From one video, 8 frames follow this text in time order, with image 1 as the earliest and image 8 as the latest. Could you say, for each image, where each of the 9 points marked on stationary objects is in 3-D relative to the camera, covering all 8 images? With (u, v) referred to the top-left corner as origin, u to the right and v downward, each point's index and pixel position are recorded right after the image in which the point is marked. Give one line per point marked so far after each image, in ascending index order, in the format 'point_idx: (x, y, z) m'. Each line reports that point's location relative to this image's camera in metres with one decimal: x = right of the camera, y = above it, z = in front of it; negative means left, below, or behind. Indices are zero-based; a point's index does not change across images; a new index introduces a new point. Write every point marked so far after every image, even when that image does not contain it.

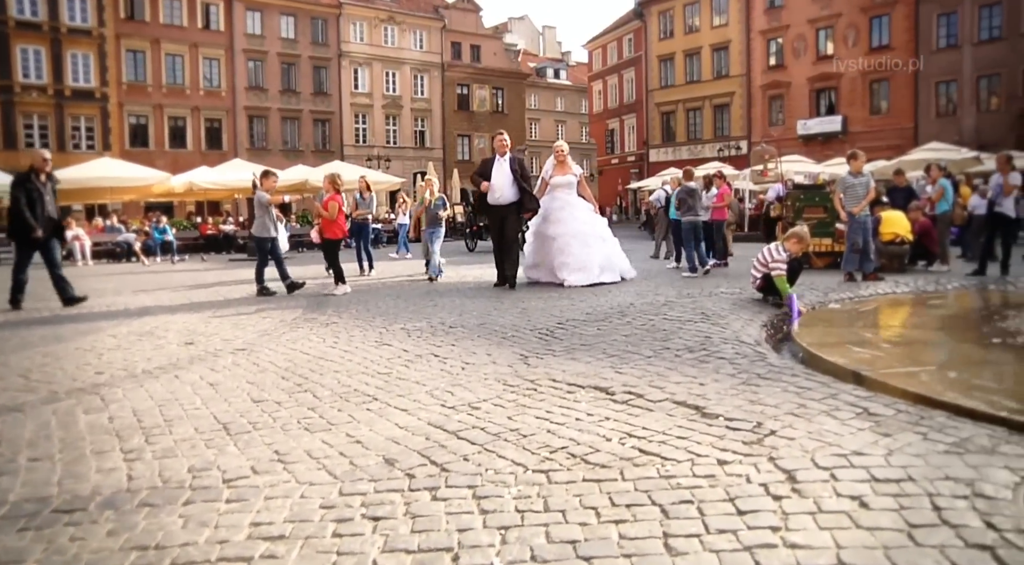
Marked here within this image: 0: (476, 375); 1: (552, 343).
0: (-0.3, -0.7, +5.4) m
1: (+0.3, -0.5, +6.1) m
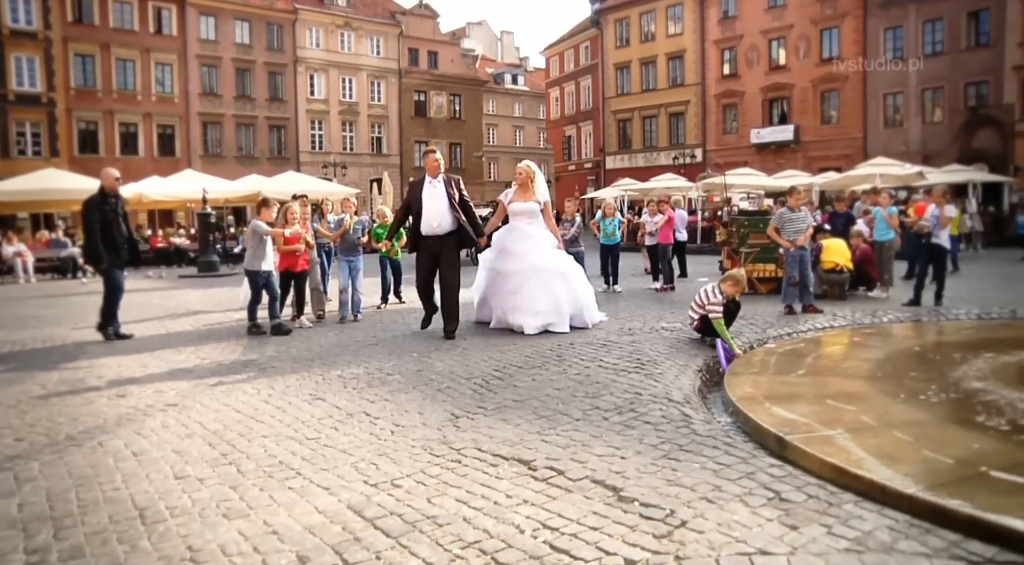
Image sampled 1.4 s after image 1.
0: (-0.8, -1.2, +5.4) m
1: (-0.2, -1.0, +6.1) m
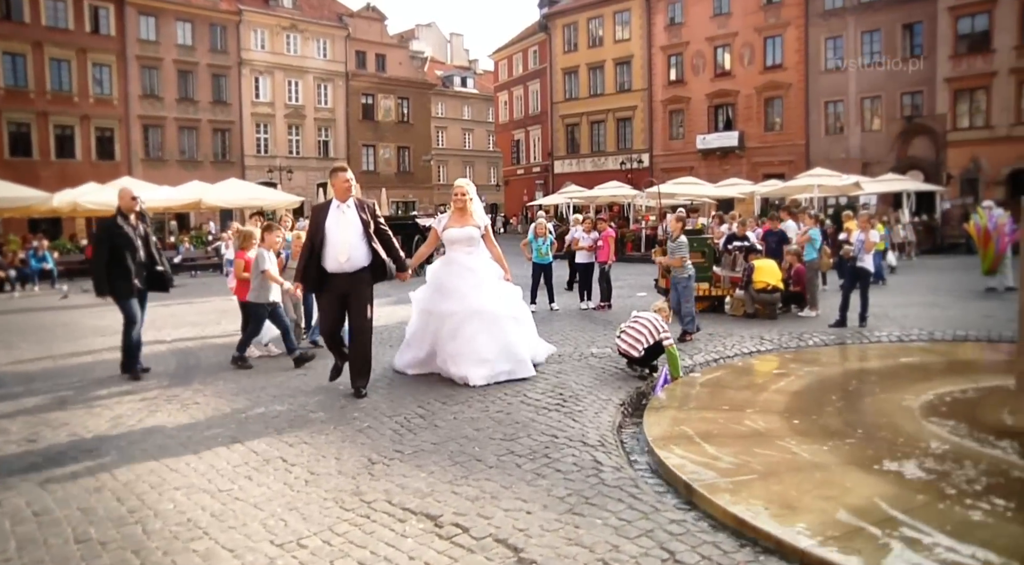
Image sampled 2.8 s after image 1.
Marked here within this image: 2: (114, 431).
0: (-1.5, -1.6, +5.3) m
1: (-0.9, -1.4, +6.1) m
2: (-3.8, -1.4, +6.7) m
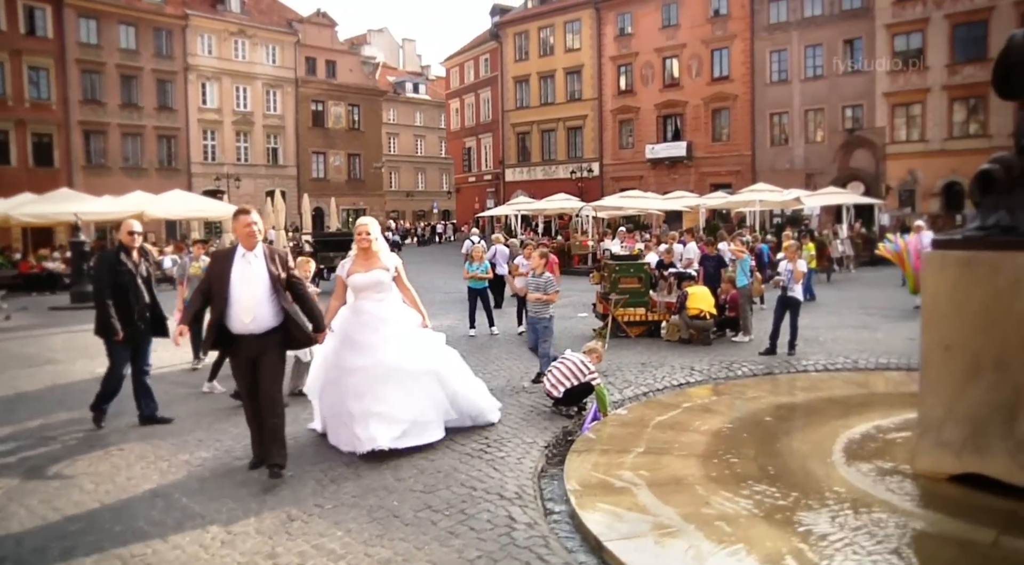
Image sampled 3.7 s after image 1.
0: (-2.1, -2.1, +5.3) m
1: (-1.6, -1.9, +6.1) m
2: (-4.5, -1.9, +6.6) m
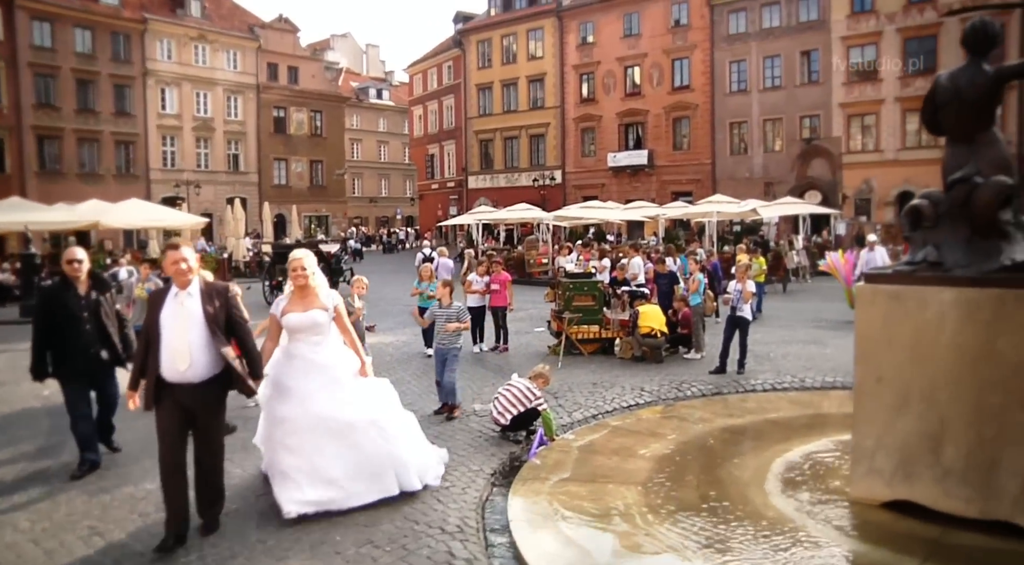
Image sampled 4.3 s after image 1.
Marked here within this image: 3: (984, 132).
0: (-2.6, -2.4, +5.3) m
1: (-2.1, -2.2, +6.1) m
2: (-5.0, -2.2, +6.5) m
3: (+4.3, +1.4, +6.4) m
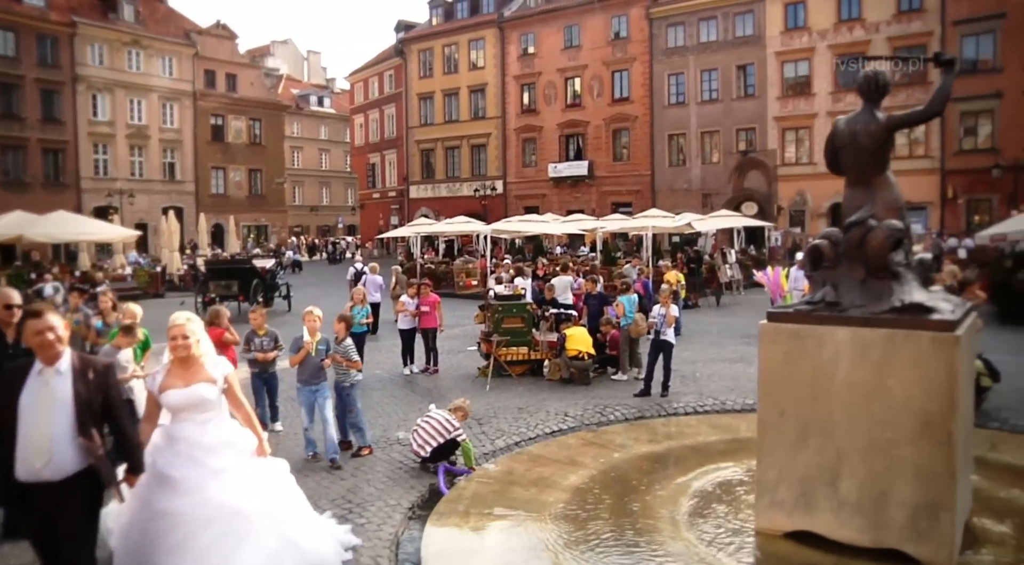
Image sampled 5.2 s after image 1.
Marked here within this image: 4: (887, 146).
0: (-3.4, -2.8, +5.2) m
1: (-2.9, -2.6, +6.1) m
2: (-5.8, -2.6, +6.2) m
3: (+3.5, +1.0, +6.7) m
4: (+3.5, +1.3, +6.6) m
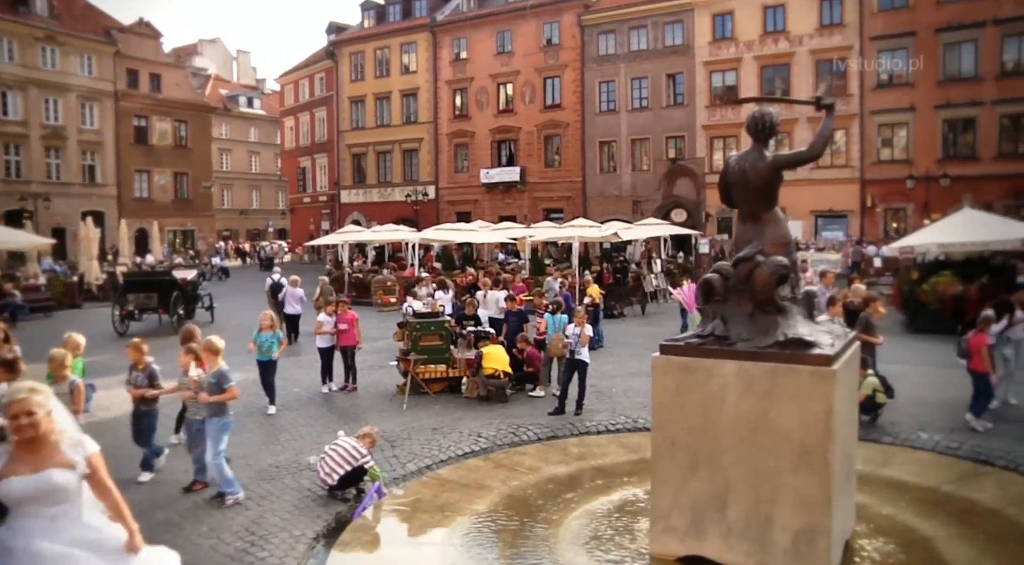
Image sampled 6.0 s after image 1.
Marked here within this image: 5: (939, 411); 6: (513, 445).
0: (-4.2, -3.2, +5.1) m
1: (-3.9, -2.9, +5.9) m
2: (-6.7, -3.0, +5.9) m
3: (+2.5, +0.7, +6.9) m
4: (+2.5, +0.9, +6.8) m
5: (+6.4, -2.0, +10.7) m
6: (0.0, -2.1, +9.1) m
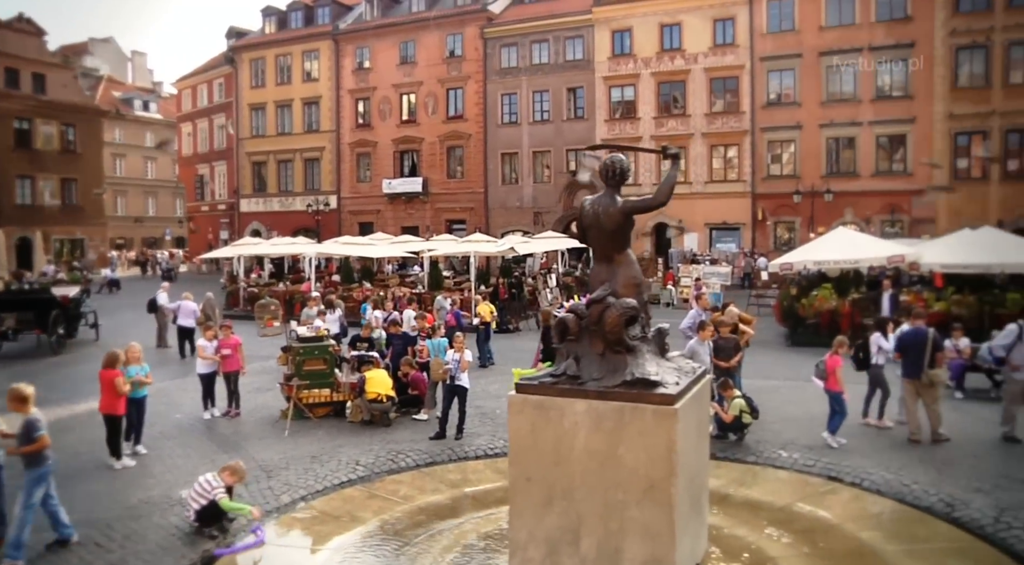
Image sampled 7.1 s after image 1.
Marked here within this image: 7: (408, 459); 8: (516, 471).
0: (-5.4, -3.6, +4.8) m
1: (-5.1, -3.3, +5.7) m
2: (-8.0, -3.4, +5.4) m
3: (+1.1, +0.3, +7.1) m
4: (+1.1, +0.5, +7.0) m
5: (+4.7, -2.3, +11.4) m
6: (-1.6, -2.5, +9.2) m
7: (-1.4, -2.3, +9.7) m
8: (+0.1, -1.9, +7.1) m
